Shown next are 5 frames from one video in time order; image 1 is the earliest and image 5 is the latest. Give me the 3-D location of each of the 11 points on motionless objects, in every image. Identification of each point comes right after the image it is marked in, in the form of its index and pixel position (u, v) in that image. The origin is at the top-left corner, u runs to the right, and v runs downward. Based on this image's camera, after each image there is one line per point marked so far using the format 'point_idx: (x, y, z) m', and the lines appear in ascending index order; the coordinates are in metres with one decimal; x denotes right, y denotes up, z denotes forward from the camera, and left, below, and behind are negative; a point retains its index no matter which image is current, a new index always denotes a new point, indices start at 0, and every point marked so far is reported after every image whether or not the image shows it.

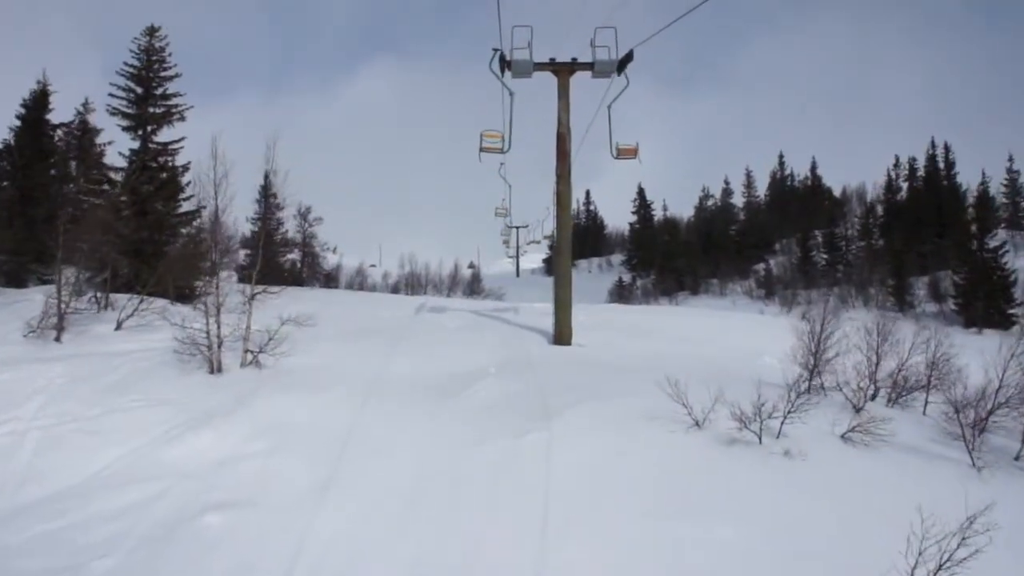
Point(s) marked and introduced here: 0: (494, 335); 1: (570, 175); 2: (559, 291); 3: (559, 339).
0: (-0.4, -1.1, +15.4) m
1: (+1.3, +2.6, +14.9) m
2: (+1.1, -0.1, +14.8) m
3: (+1.0, -1.1, +14.7) m
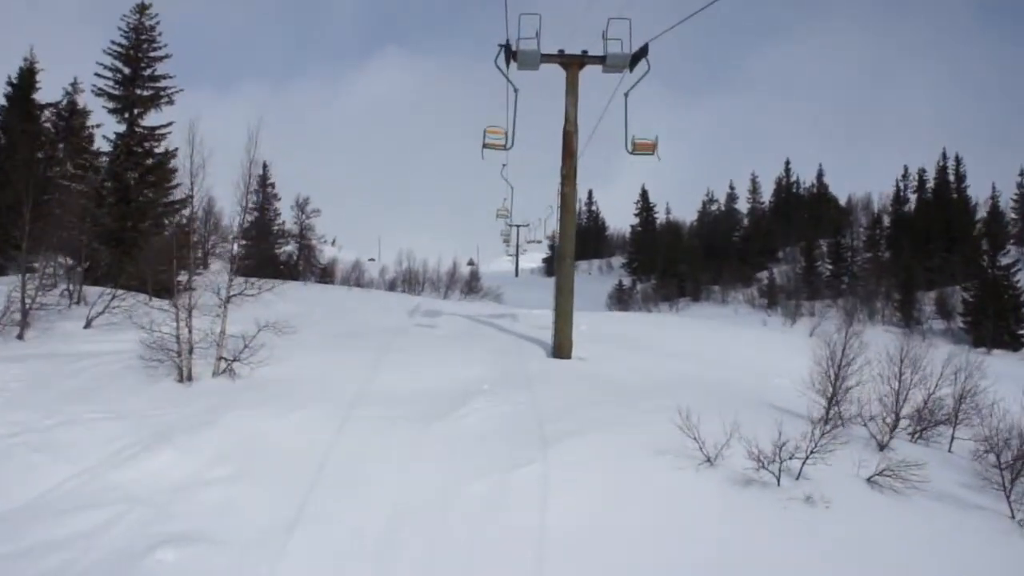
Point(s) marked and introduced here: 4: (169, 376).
0: (-0.5, -1.2, +14.5) m
1: (+1.4, +2.4, +14.0) m
2: (+1.0, -0.3, +13.9) m
3: (+1.0, -1.4, +13.9) m
4: (-5.3, -1.4, +10.1) m
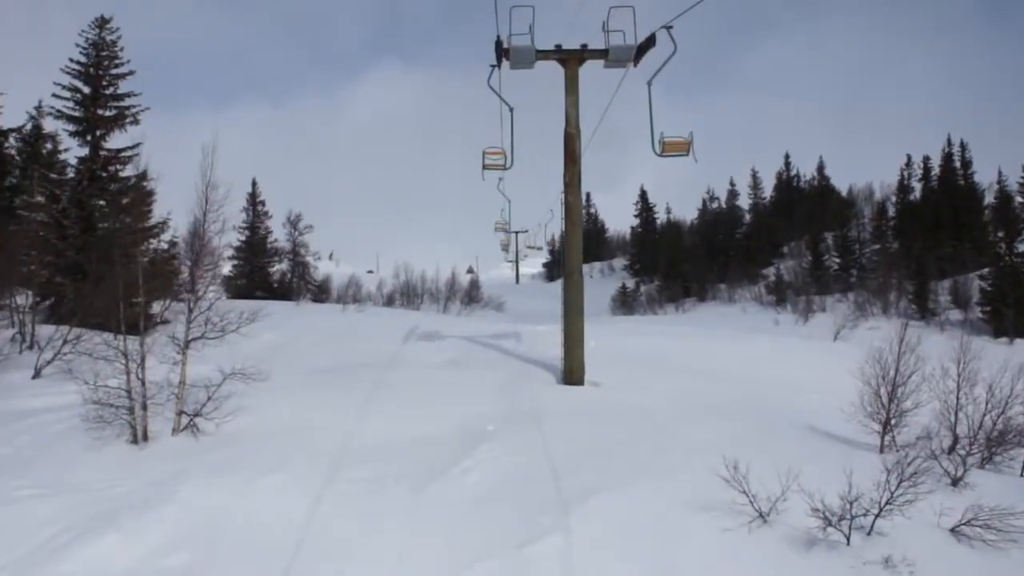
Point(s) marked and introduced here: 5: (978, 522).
0: (-0.4, -1.7, +13.1) m
1: (+1.3, +2.0, +12.6) m
2: (+1.1, -0.6, +12.5) m
3: (+1.1, -1.7, +12.4) m
4: (-5.2, -2.0, +8.7) m
5: (+5.0, -2.5, +7.0) m
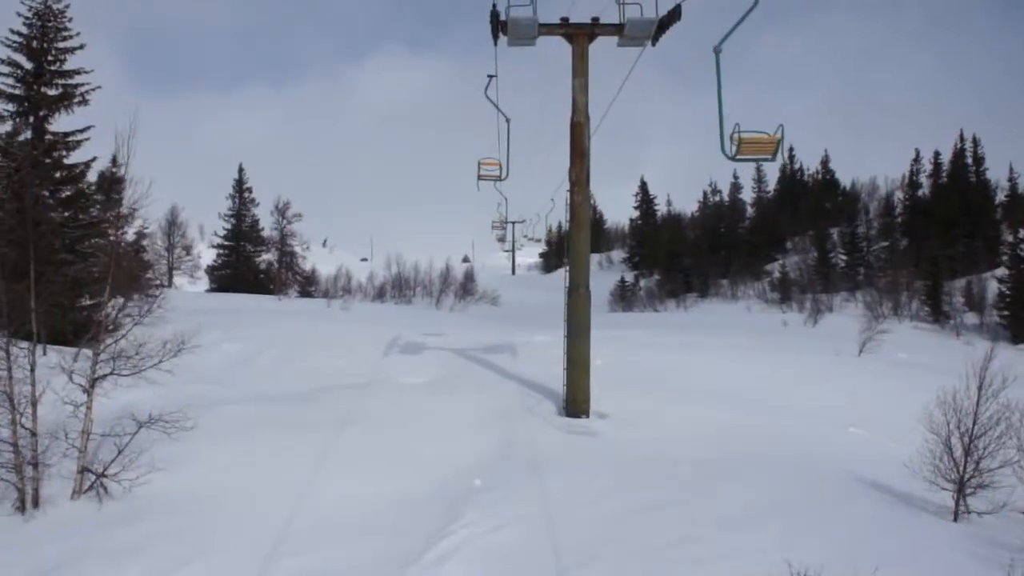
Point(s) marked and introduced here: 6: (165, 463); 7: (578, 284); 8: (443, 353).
0: (-0.5, -1.9, +11.2) m
1: (+1.2, +1.8, +10.7) m
2: (+1.0, -0.9, +10.7) m
3: (+1.0, -2.0, +10.6) m
4: (-5.3, -2.2, +6.9) m
5: (+4.9, -2.9, +5.3) m
6: (-3.9, -2.0, +7.6) m
7: (+1.1, +0.1, +10.7) m
8: (-1.5, -1.5, +14.7) m
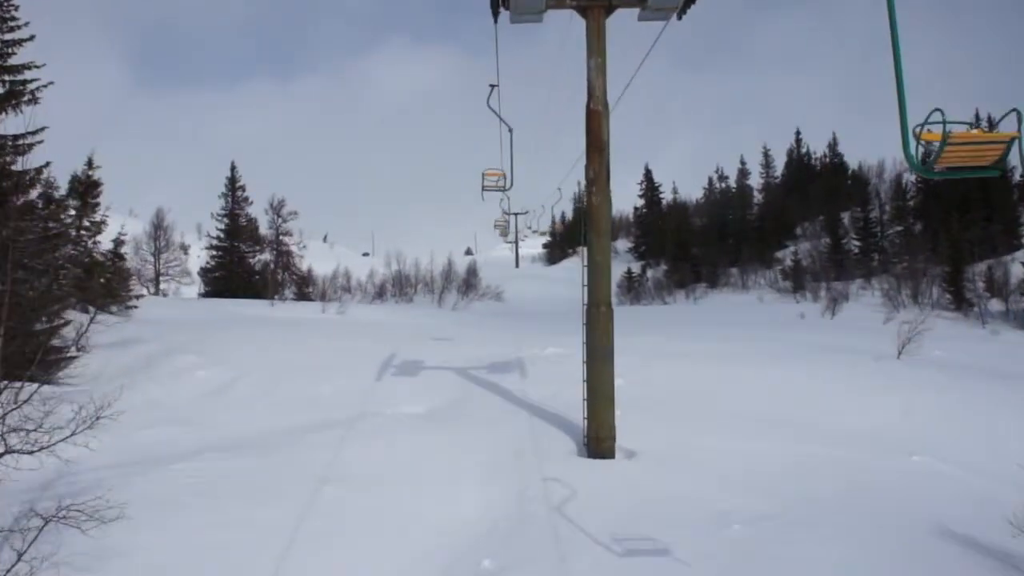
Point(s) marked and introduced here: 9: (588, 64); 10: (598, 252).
0: (-0.3, -2.2, +9.7) m
1: (+1.3, +1.5, +9.1) m
2: (+1.2, -1.1, +9.1) m
3: (+1.2, -2.2, +9.1) m
4: (-5.1, -2.7, +5.3) m
5: (+5.1, -3.2, +3.7) m
6: (-3.8, -2.4, +6.0) m
7: (+1.2, -0.2, +9.1) m
8: (-1.3, -1.7, +13.1) m
9: (+1.0, +3.1, +9.1) m
10: (+1.2, +0.5, +9.1) m
